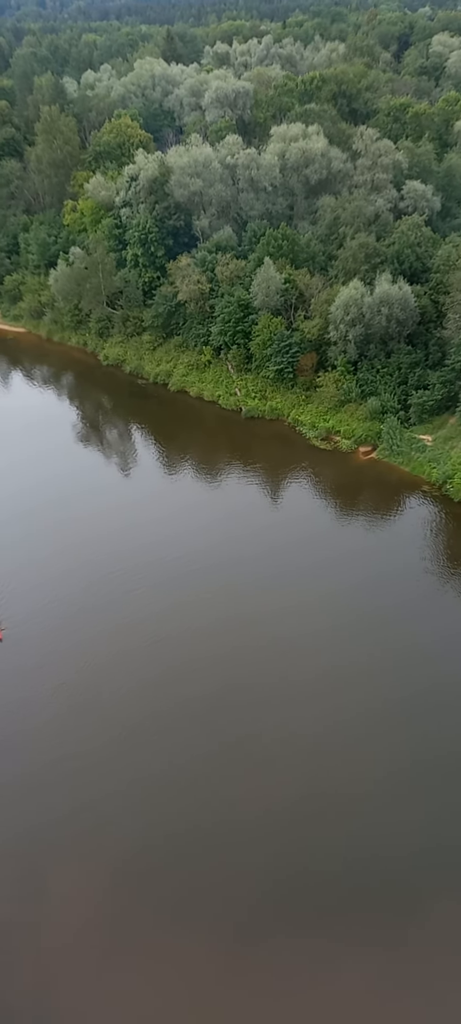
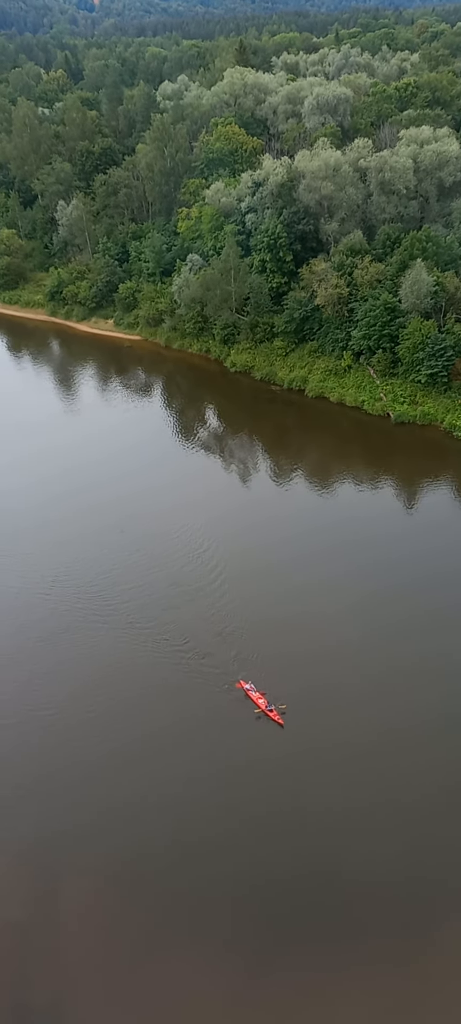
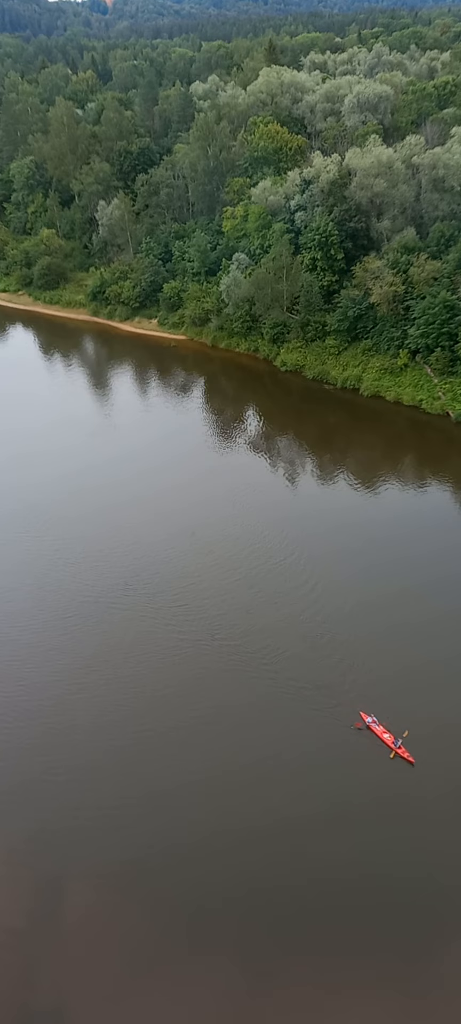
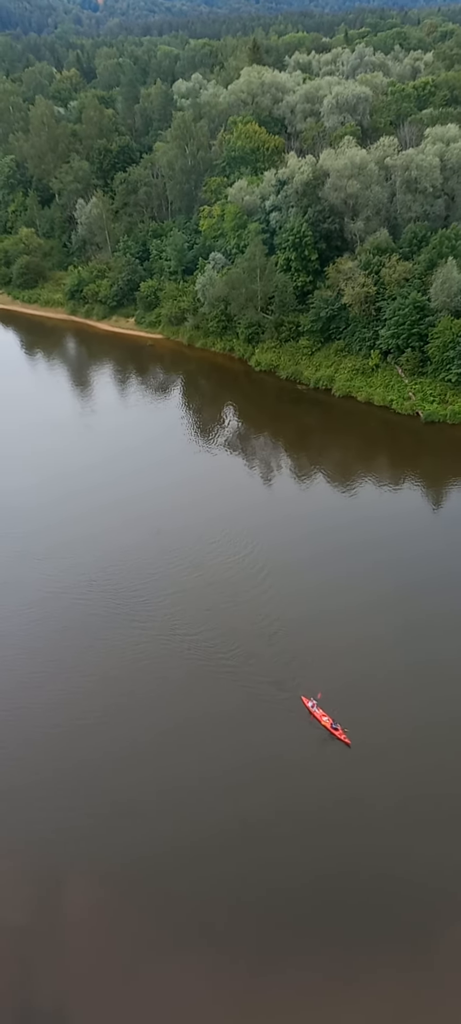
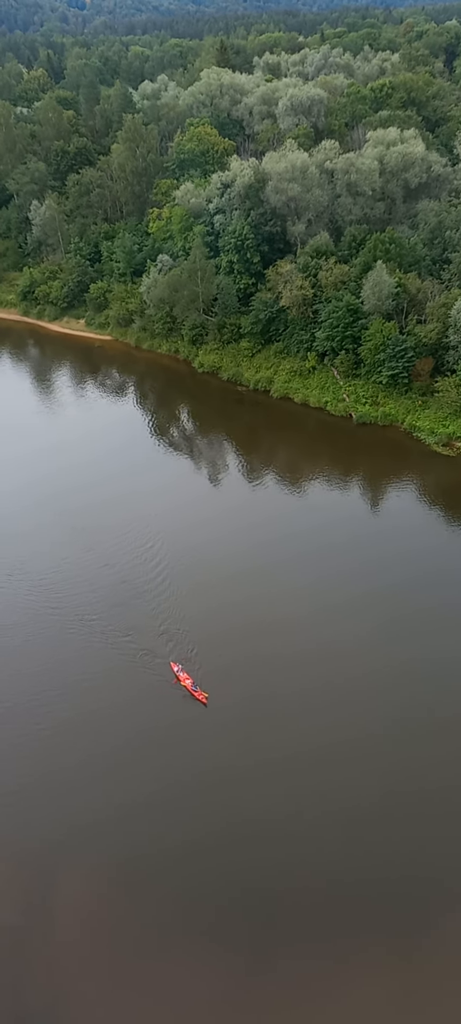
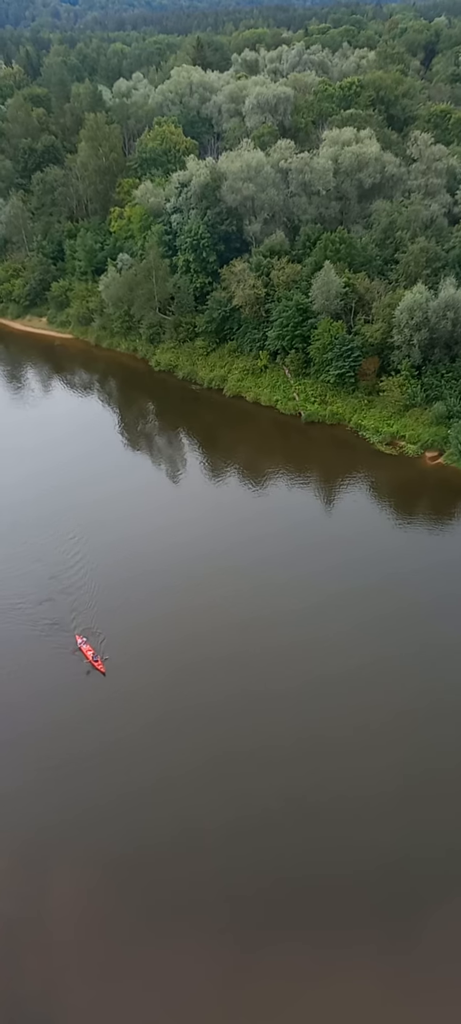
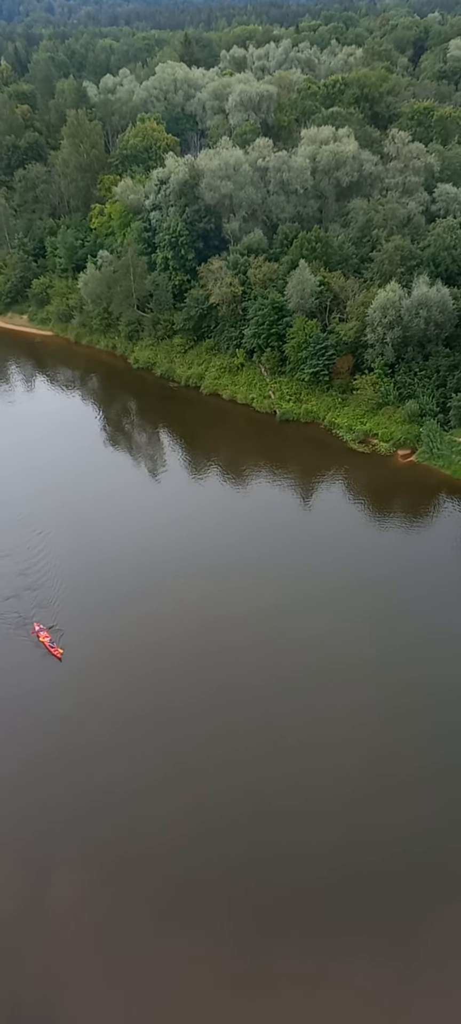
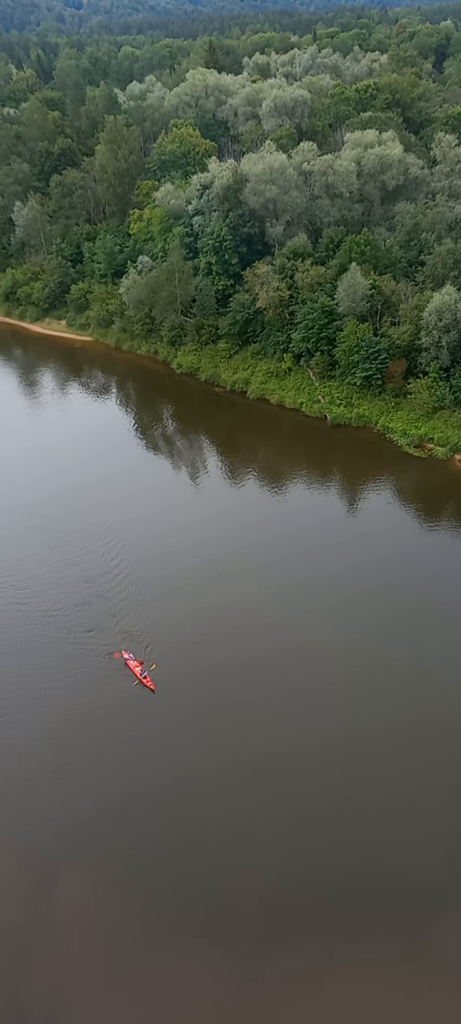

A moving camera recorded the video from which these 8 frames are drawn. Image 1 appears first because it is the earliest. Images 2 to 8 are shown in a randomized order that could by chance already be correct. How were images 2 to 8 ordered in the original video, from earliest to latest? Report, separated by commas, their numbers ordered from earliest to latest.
7, 6, 8, 5, 2, 4, 3
